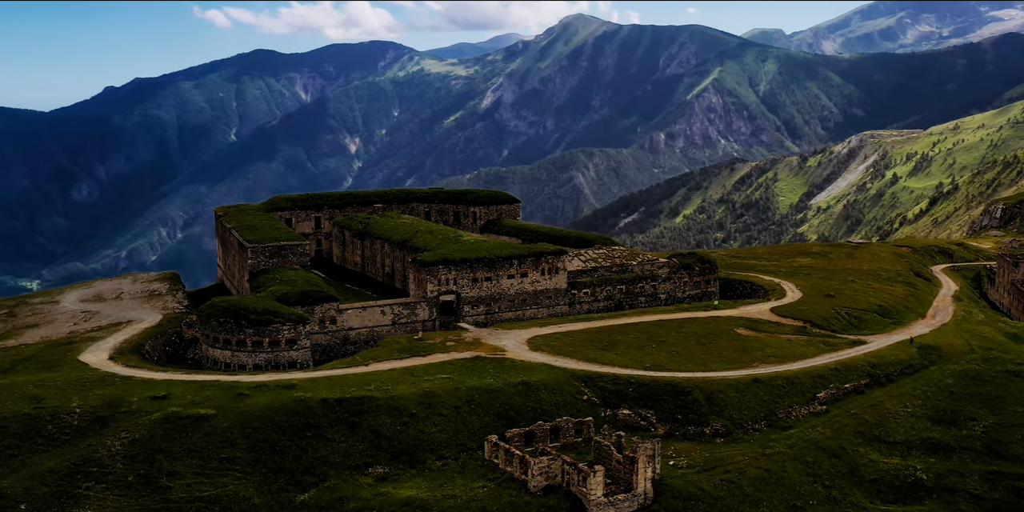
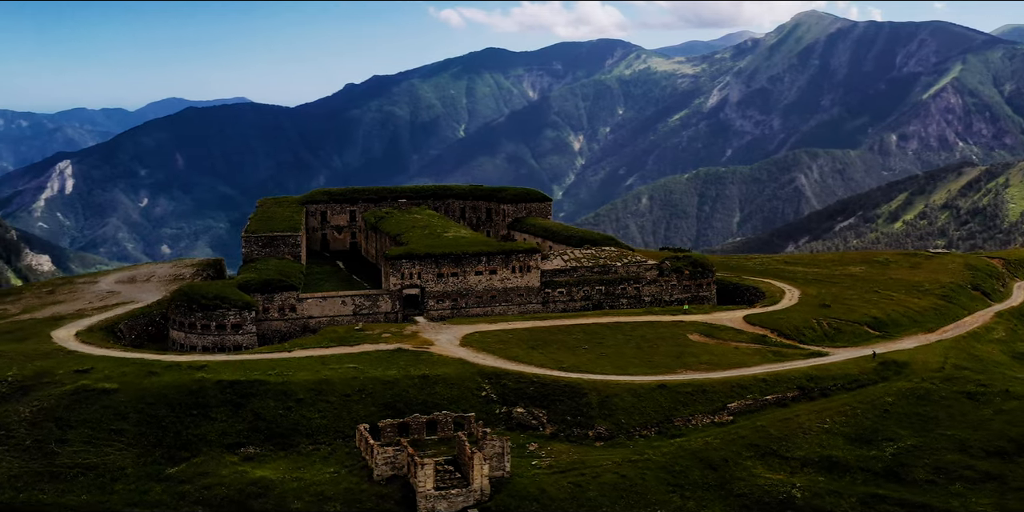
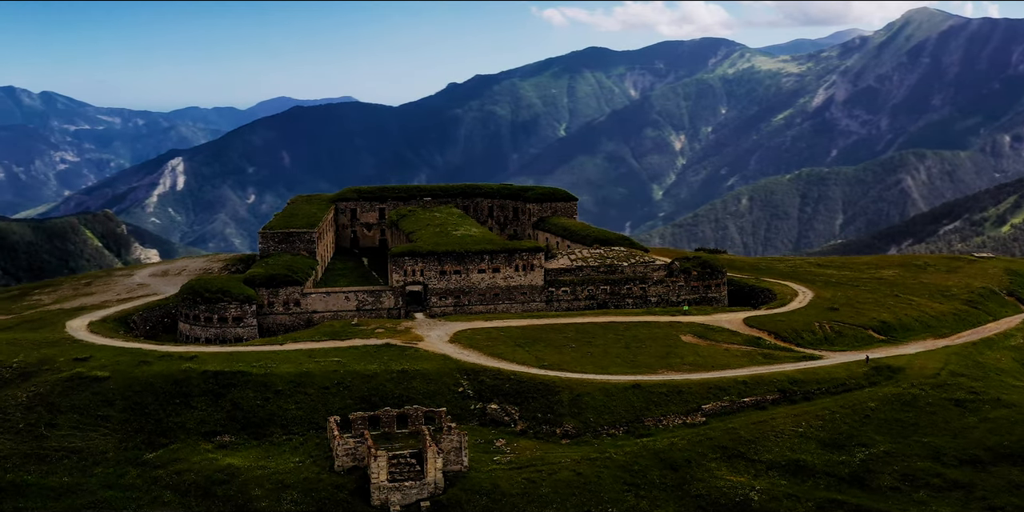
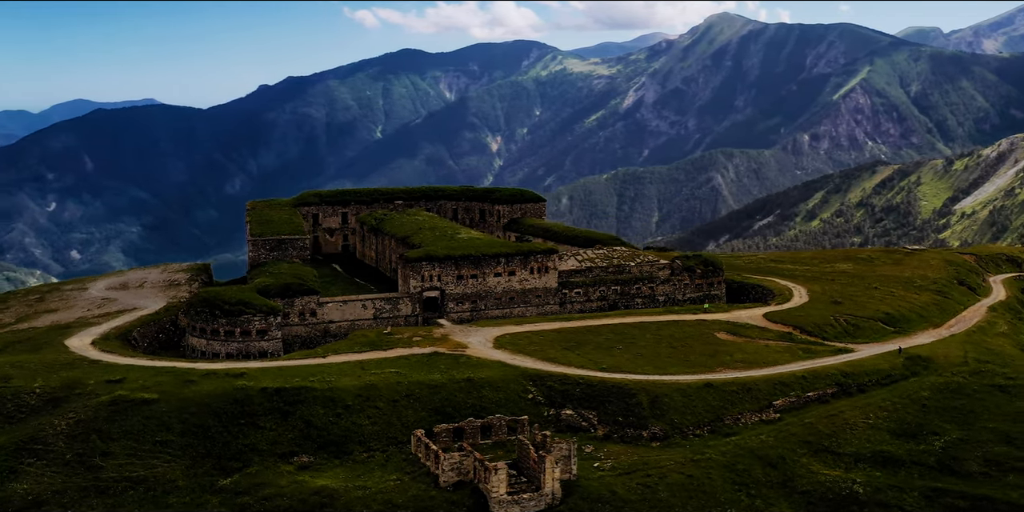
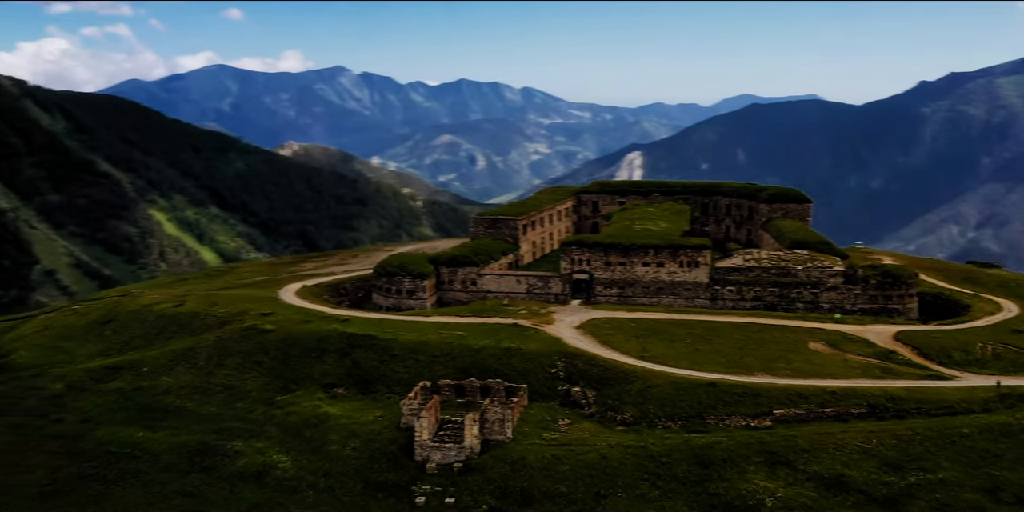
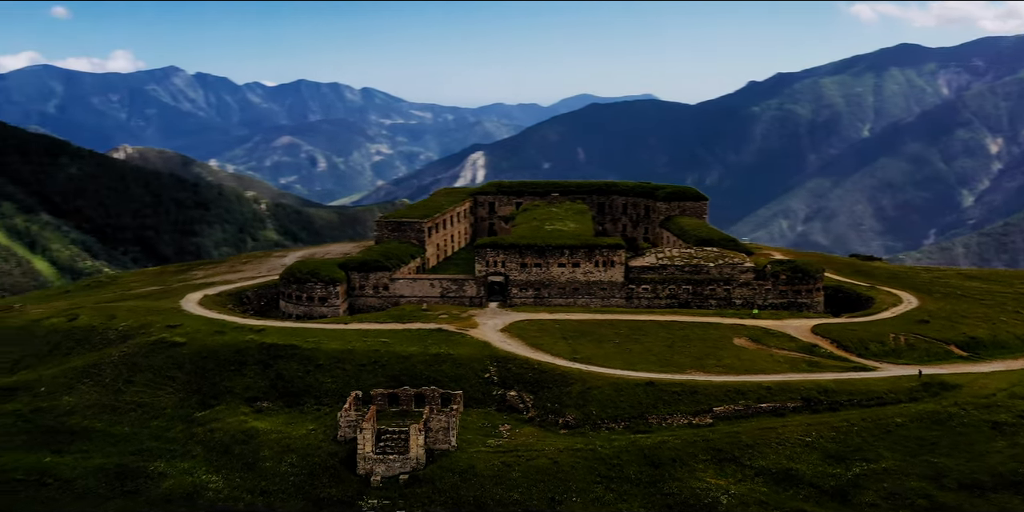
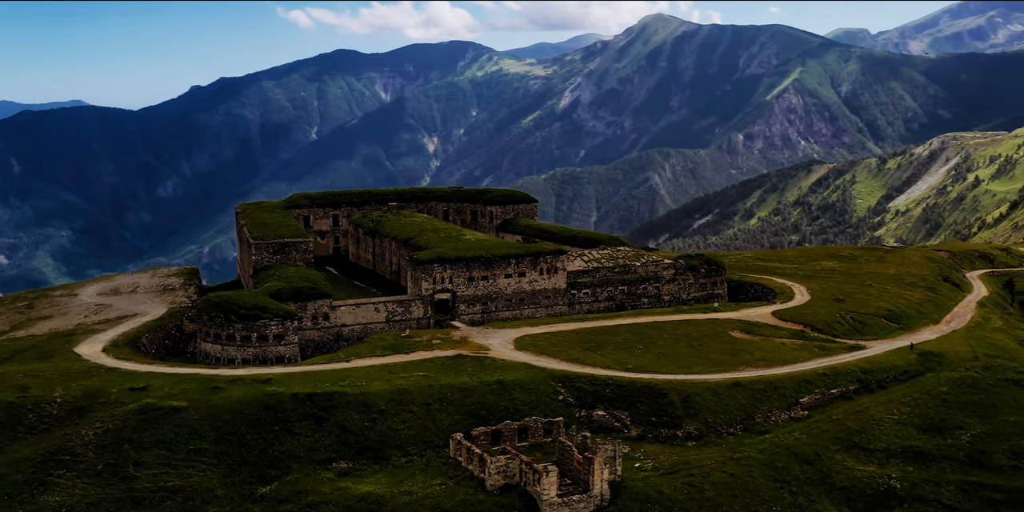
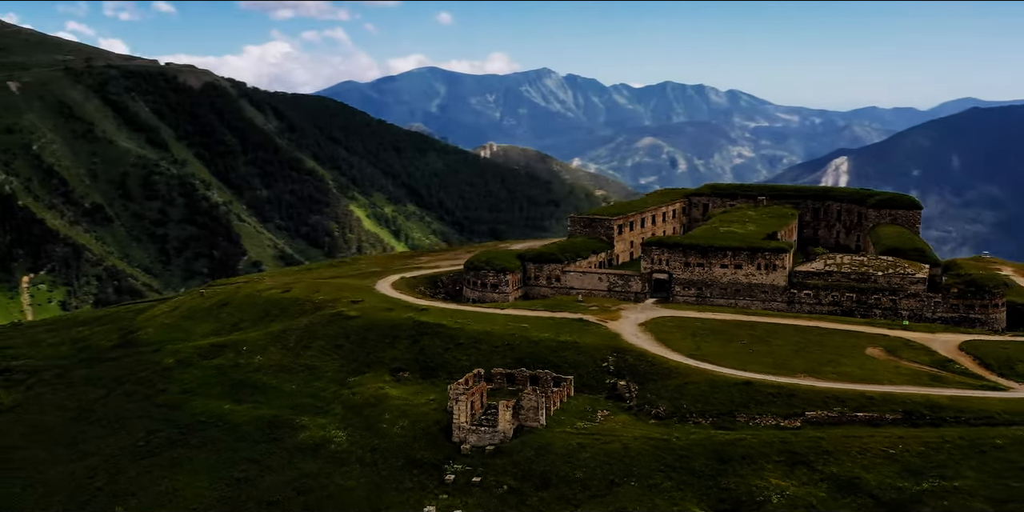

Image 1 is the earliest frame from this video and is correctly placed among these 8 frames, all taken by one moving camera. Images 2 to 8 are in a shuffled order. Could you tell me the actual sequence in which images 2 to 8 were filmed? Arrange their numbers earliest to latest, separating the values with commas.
7, 4, 2, 3, 6, 5, 8
